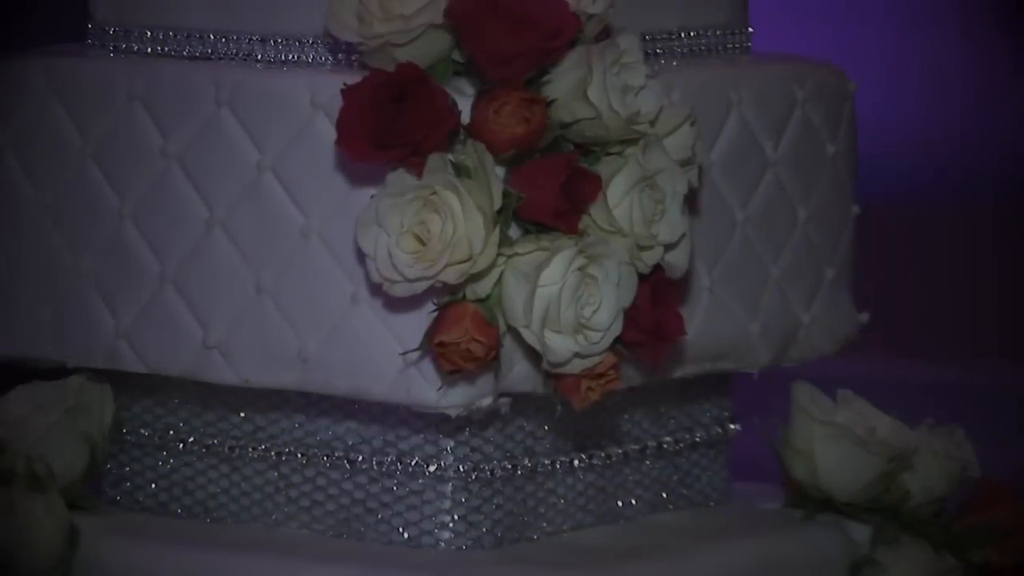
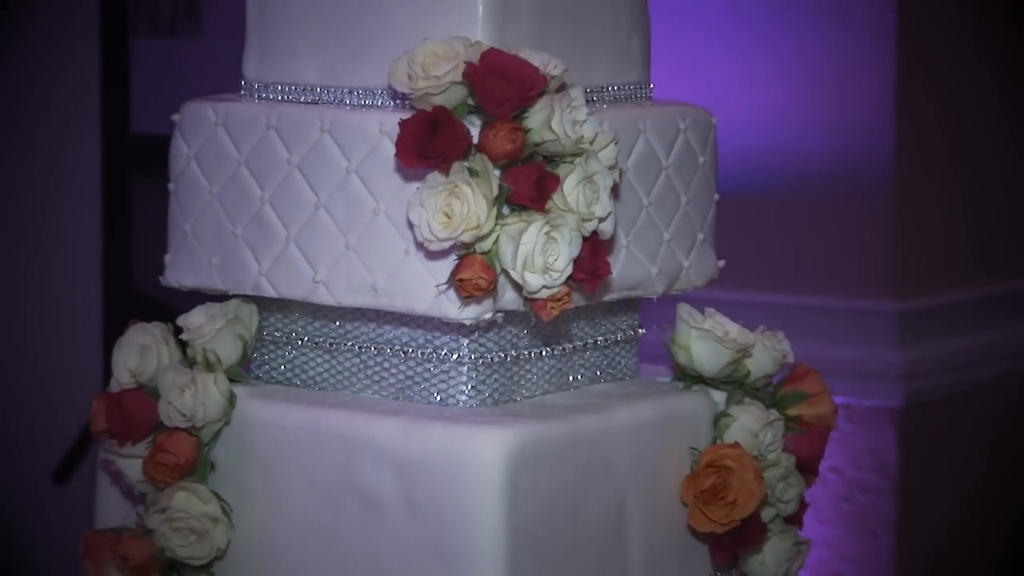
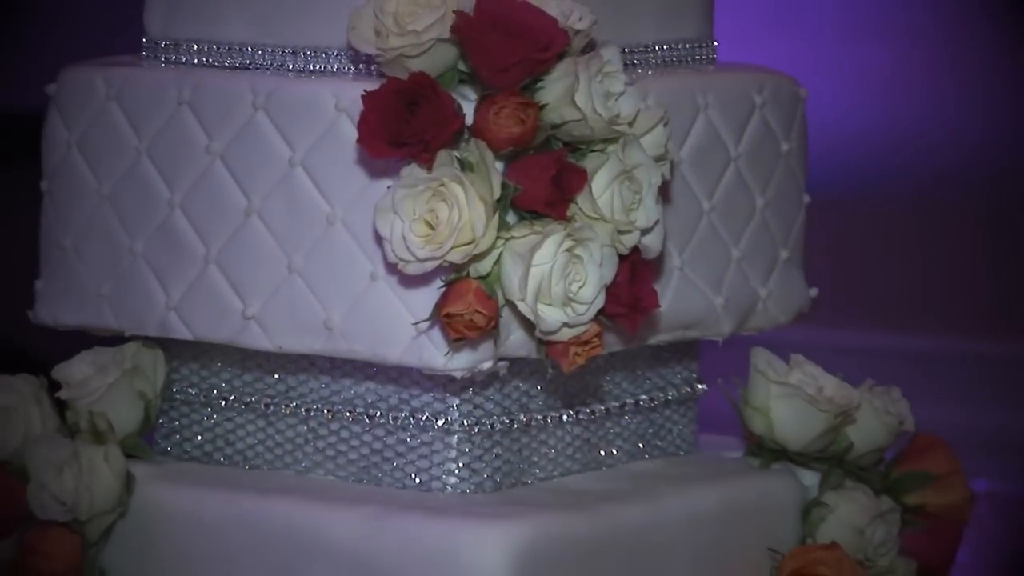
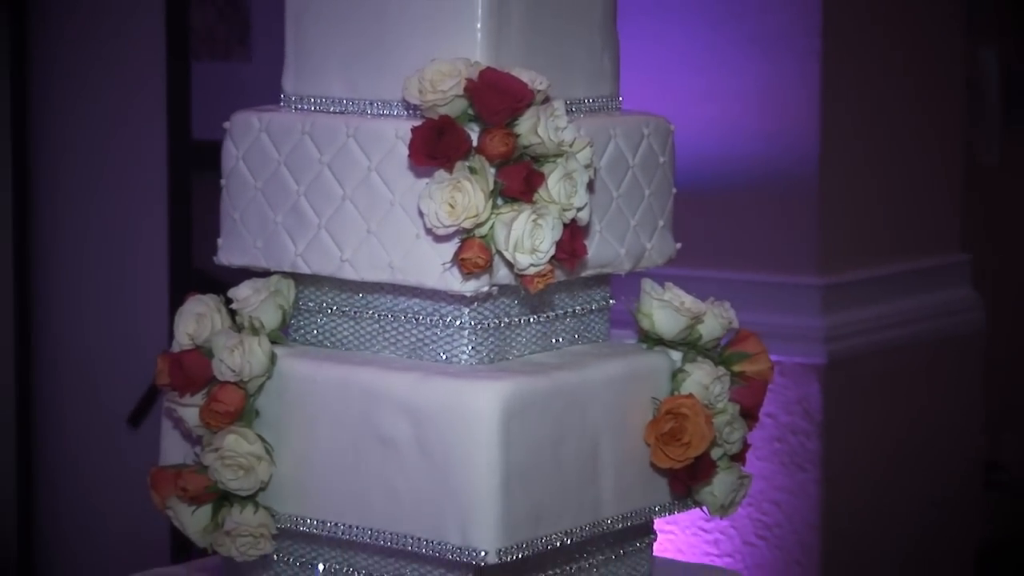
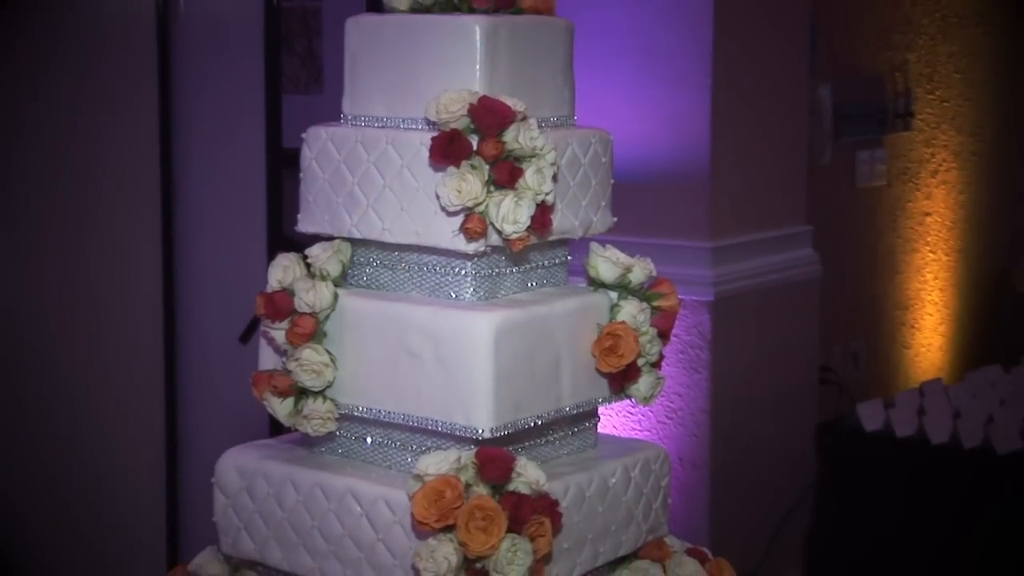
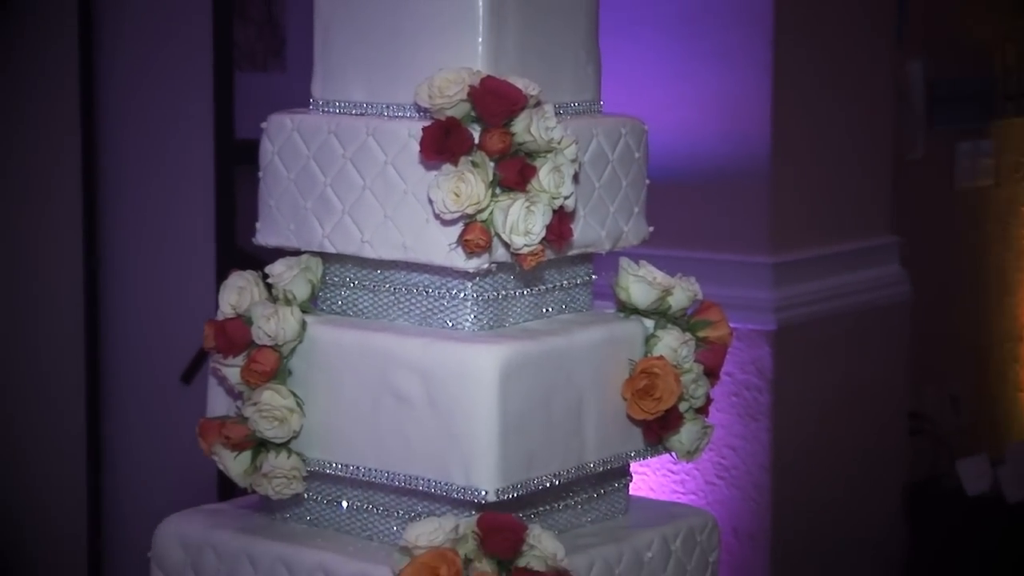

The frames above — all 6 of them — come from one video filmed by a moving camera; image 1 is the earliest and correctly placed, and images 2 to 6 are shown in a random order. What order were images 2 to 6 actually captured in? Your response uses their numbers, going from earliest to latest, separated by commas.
3, 2, 4, 6, 5
